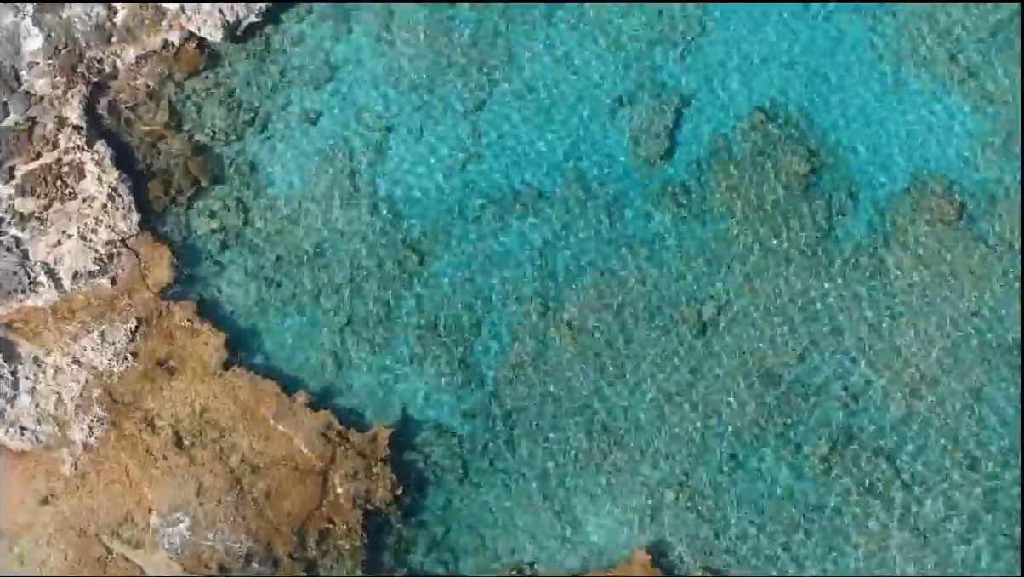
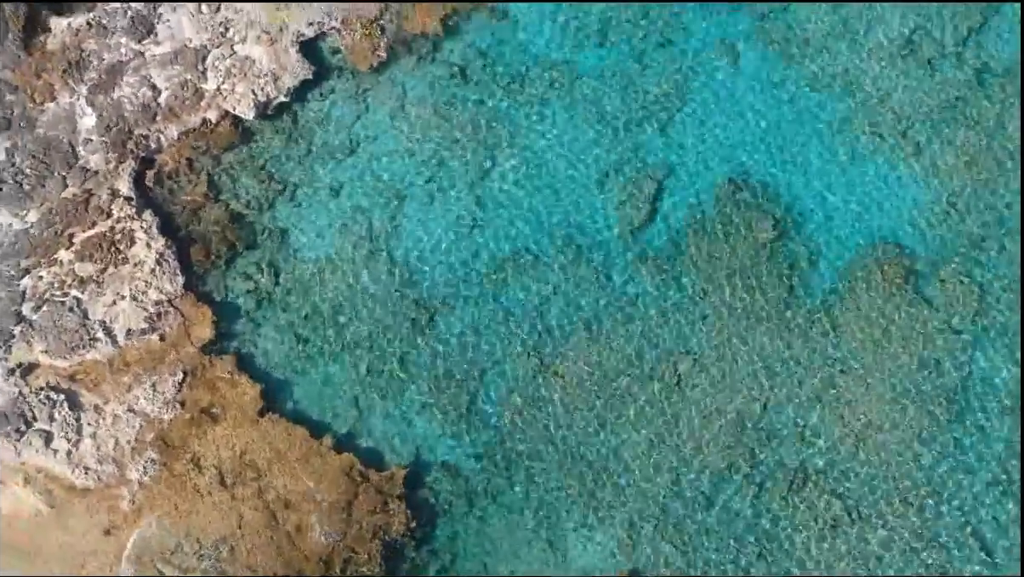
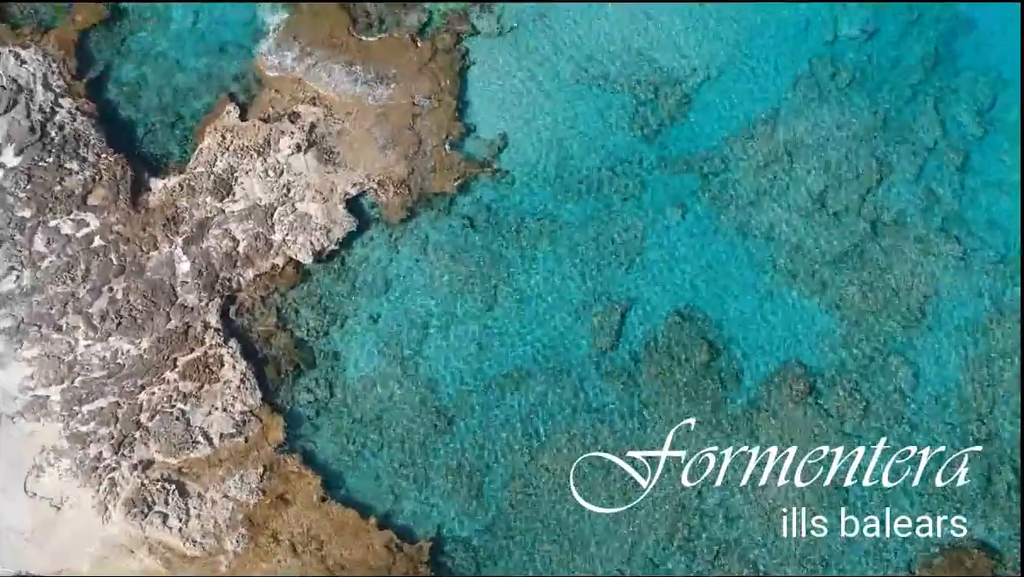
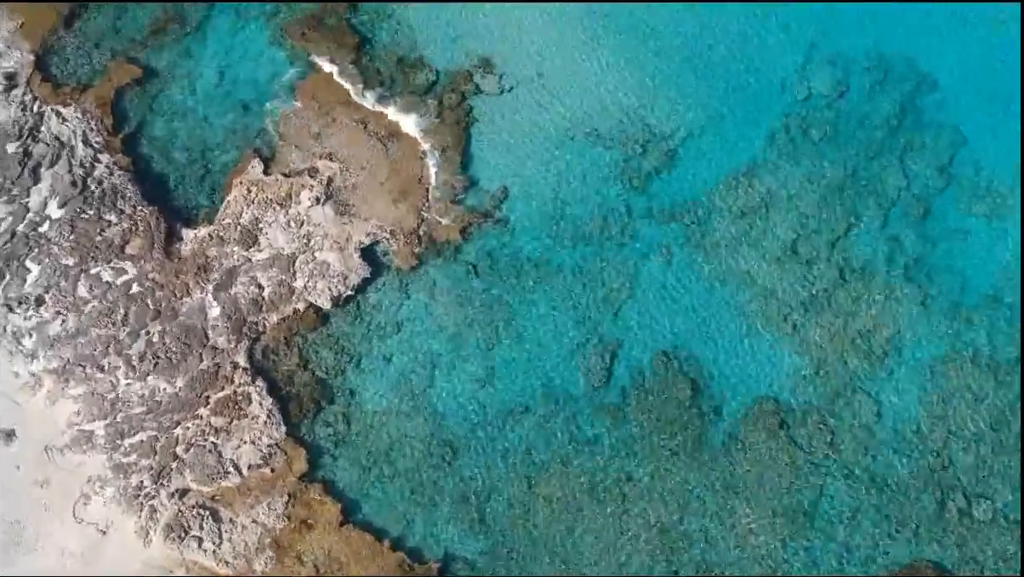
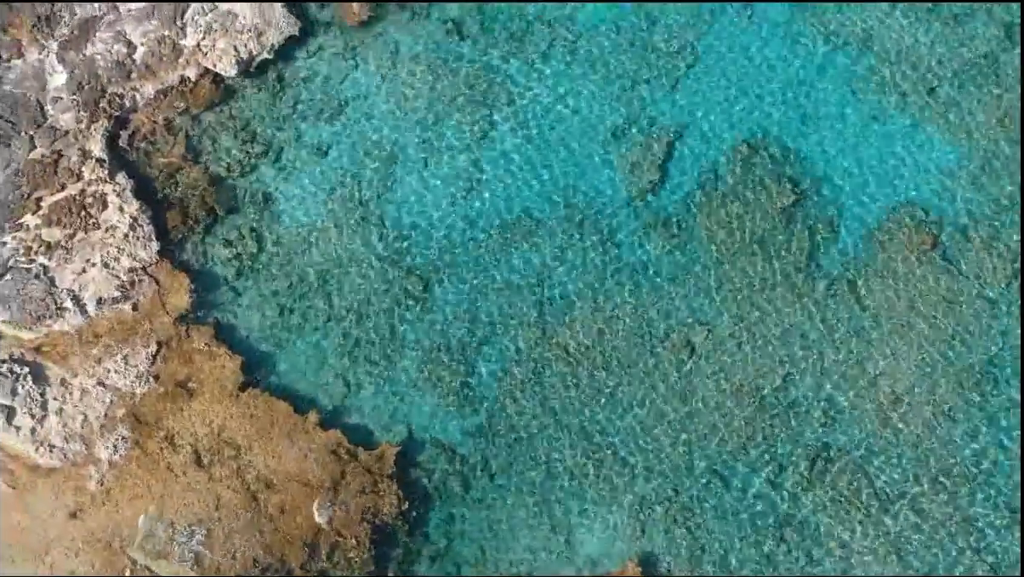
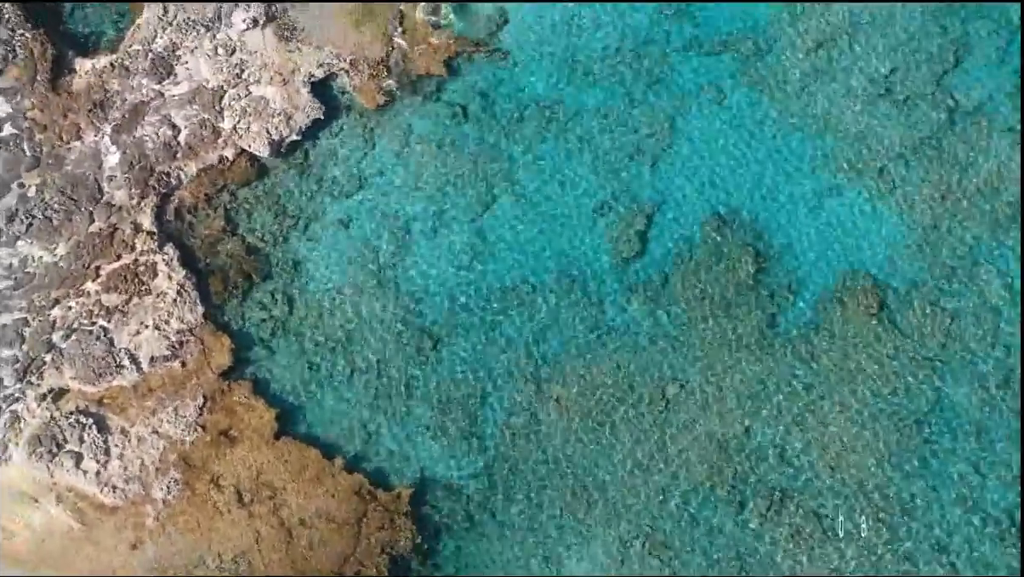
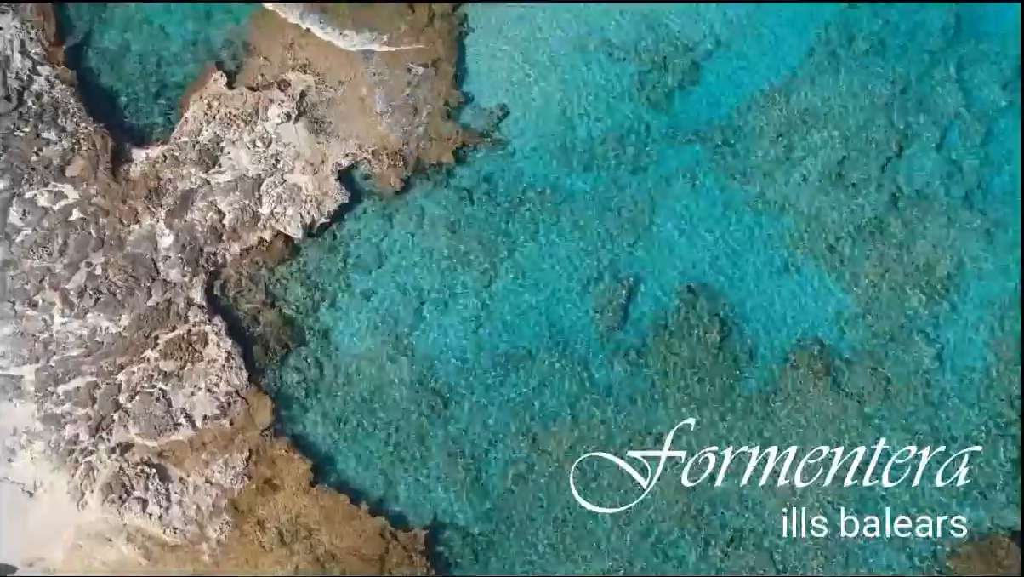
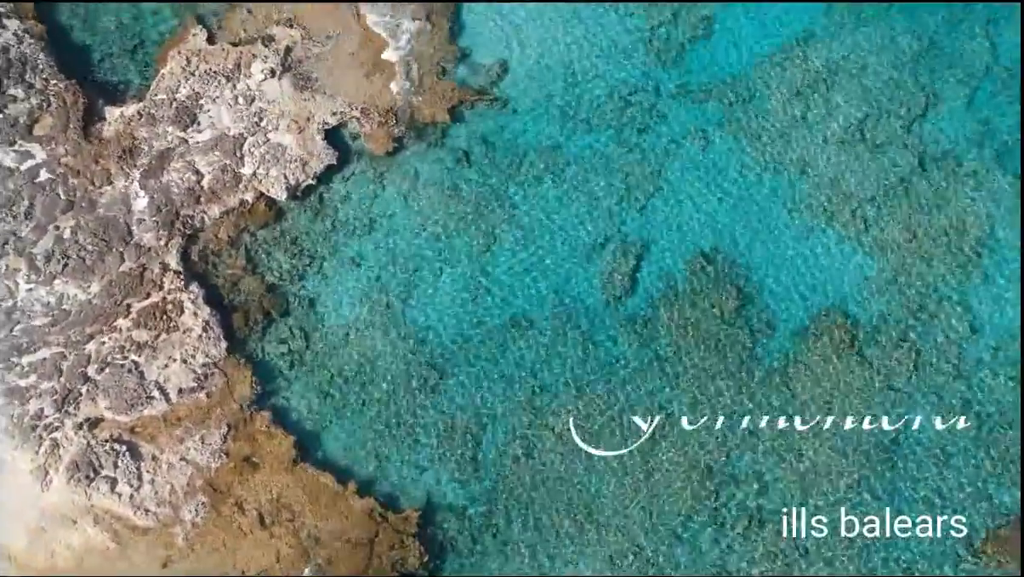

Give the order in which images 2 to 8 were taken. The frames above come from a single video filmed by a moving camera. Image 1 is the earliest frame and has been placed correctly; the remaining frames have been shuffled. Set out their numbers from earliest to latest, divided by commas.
5, 2, 6, 8, 7, 3, 4
